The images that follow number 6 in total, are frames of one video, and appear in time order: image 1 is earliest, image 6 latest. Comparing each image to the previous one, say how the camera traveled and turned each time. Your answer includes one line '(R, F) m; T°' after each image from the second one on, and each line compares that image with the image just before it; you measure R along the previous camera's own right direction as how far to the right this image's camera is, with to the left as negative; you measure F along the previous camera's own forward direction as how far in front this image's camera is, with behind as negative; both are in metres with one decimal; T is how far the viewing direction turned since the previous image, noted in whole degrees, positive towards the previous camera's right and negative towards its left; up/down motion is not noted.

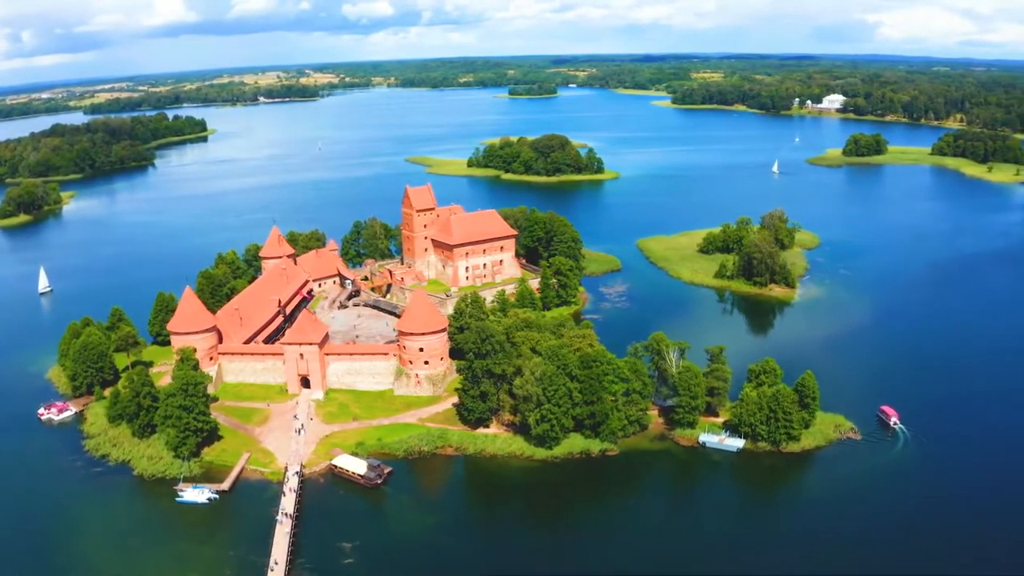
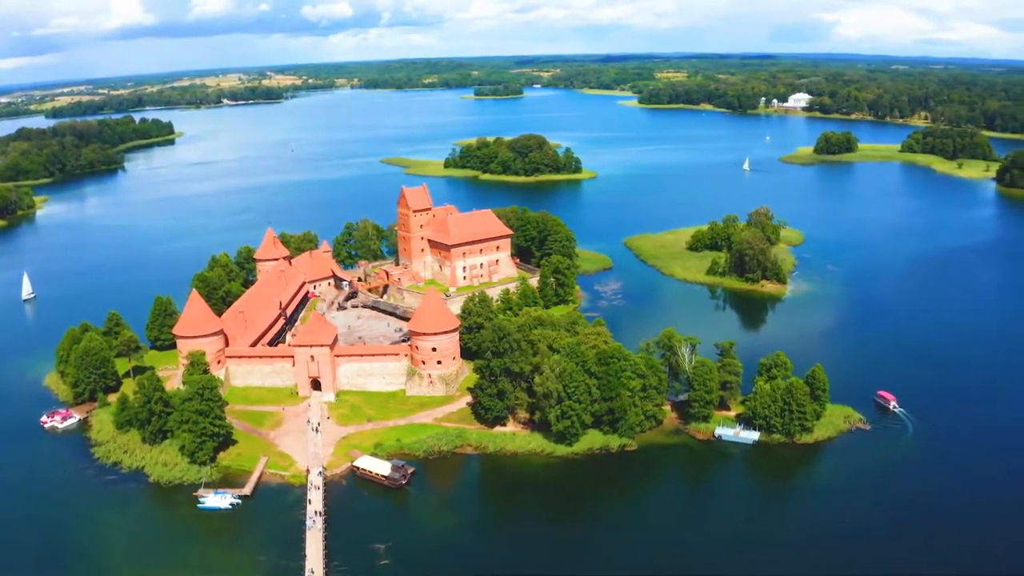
(-2.1, 0.0) m; +2°
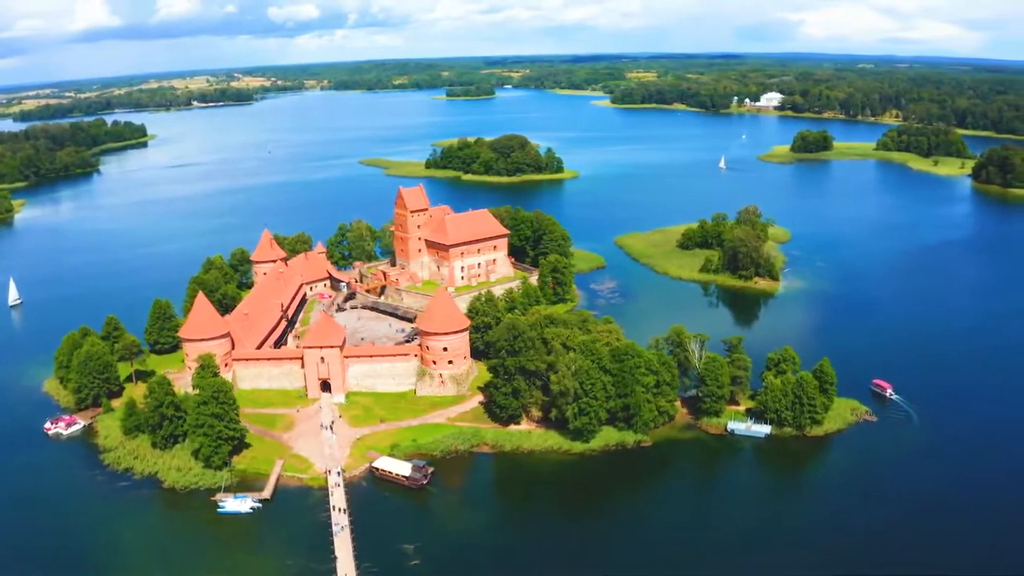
(-1.8, 0.0) m; +2°
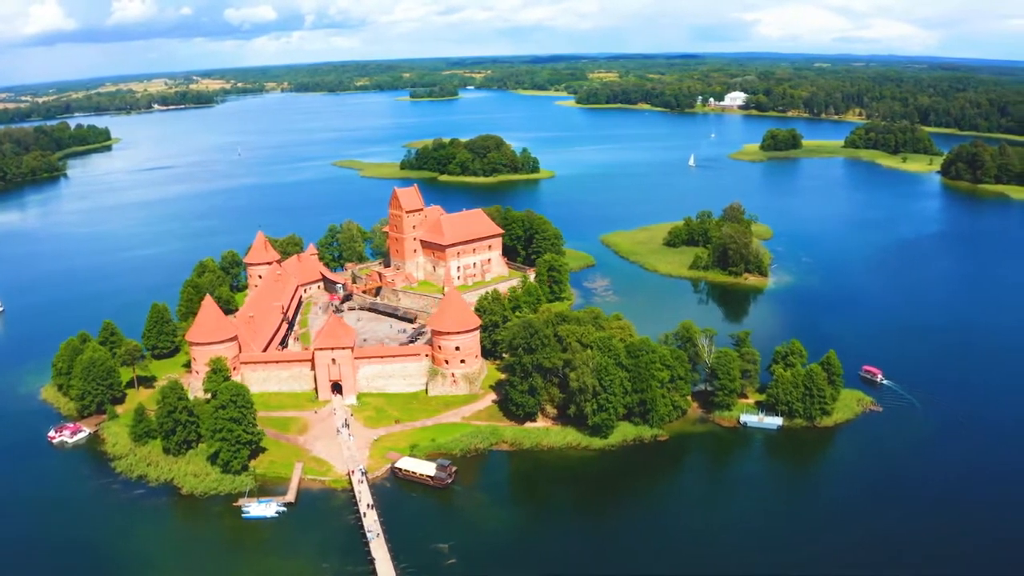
(-2.2, 0.0) m; +2°
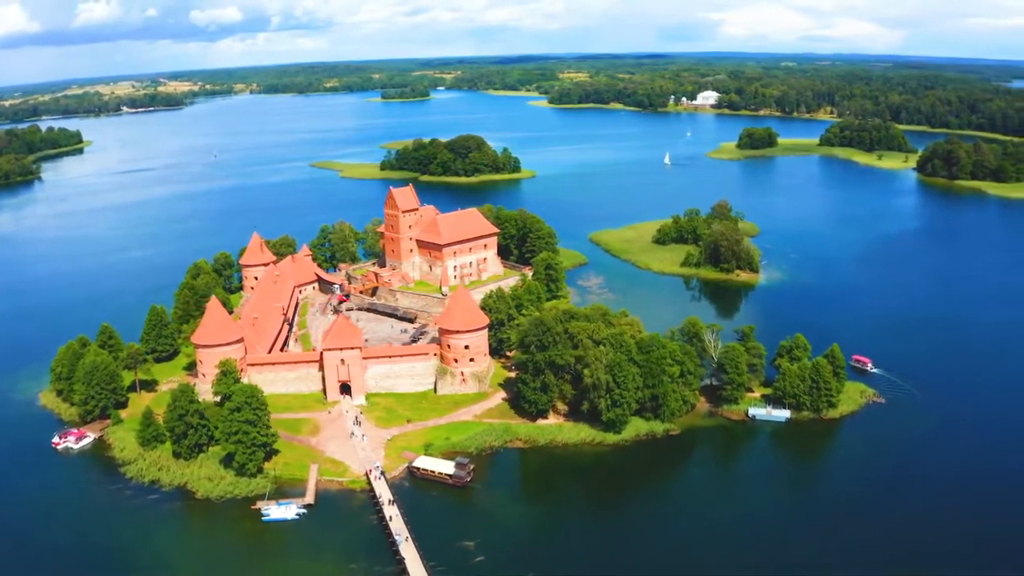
(-1.7, 0.0) m; +2°
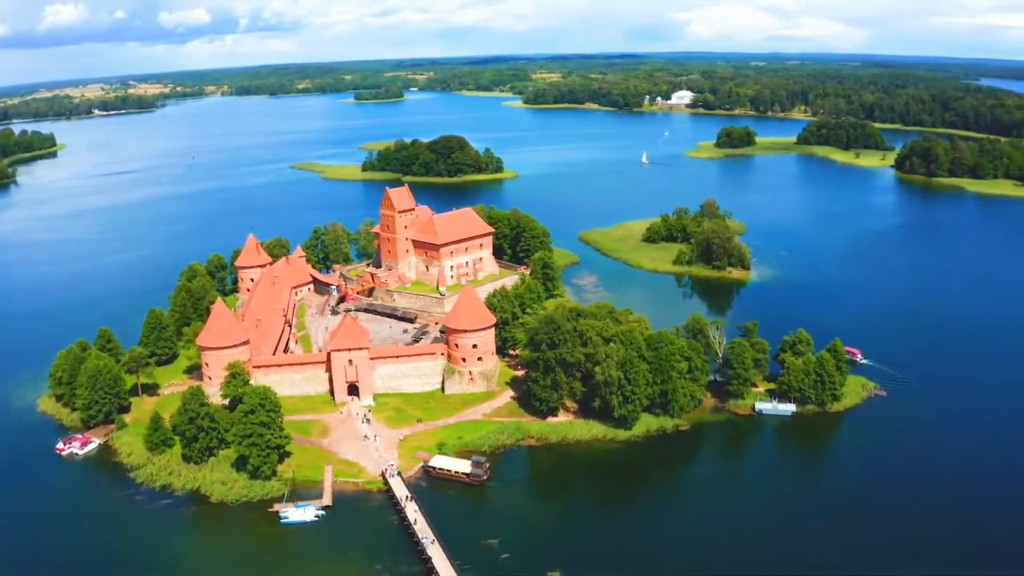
(-1.5, -0.1) m; +2°
